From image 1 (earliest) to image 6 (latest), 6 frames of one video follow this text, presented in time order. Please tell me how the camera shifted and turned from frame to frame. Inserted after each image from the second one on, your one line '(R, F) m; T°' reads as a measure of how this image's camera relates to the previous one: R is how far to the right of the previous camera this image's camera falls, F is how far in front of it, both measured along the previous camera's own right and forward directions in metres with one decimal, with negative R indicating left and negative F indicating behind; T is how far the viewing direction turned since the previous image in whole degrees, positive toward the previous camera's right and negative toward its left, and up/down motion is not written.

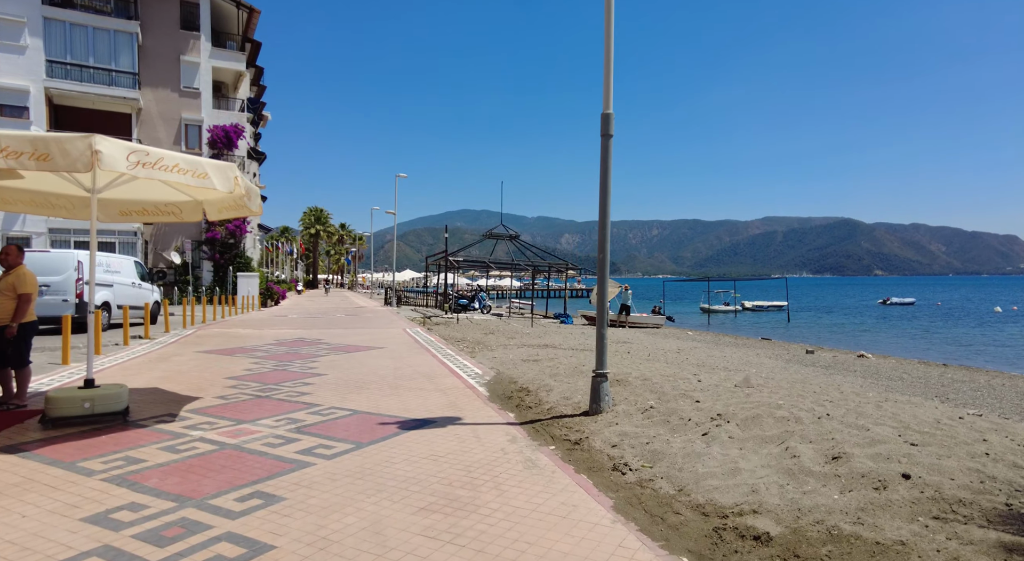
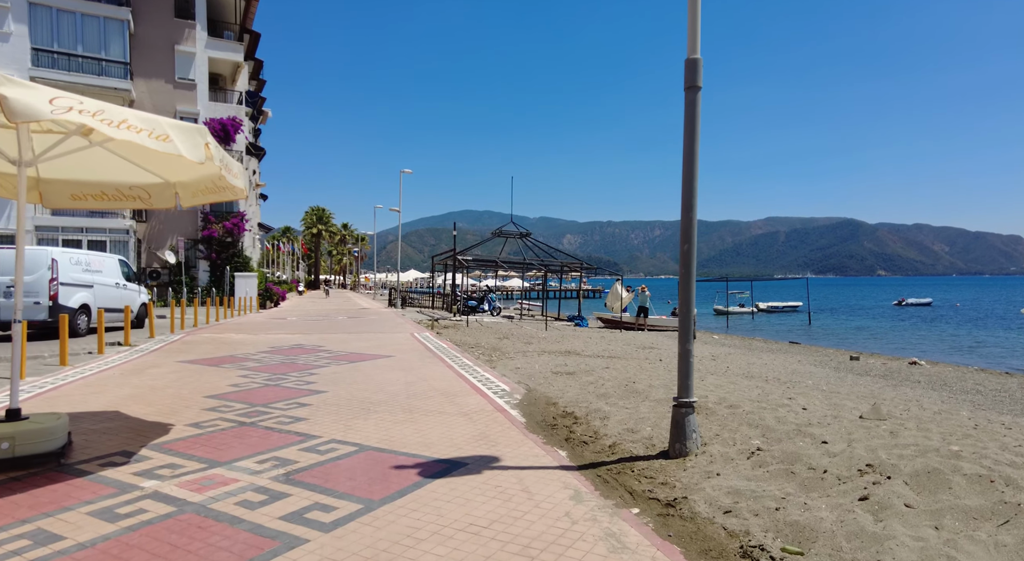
(-0.5, +1.7) m; 0°
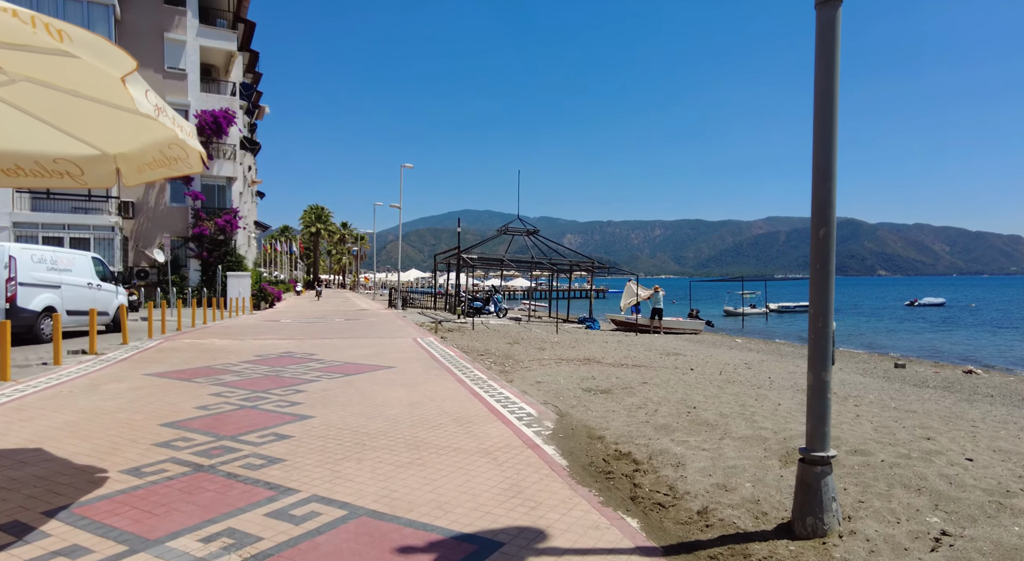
(-0.4, +1.7) m; 0°
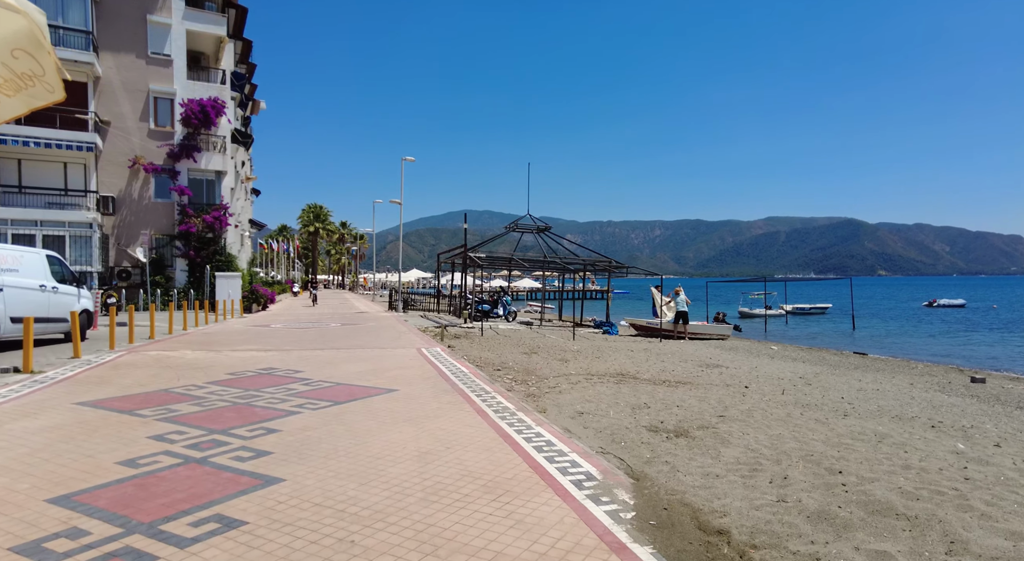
(-0.5, +2.3) m; 0°
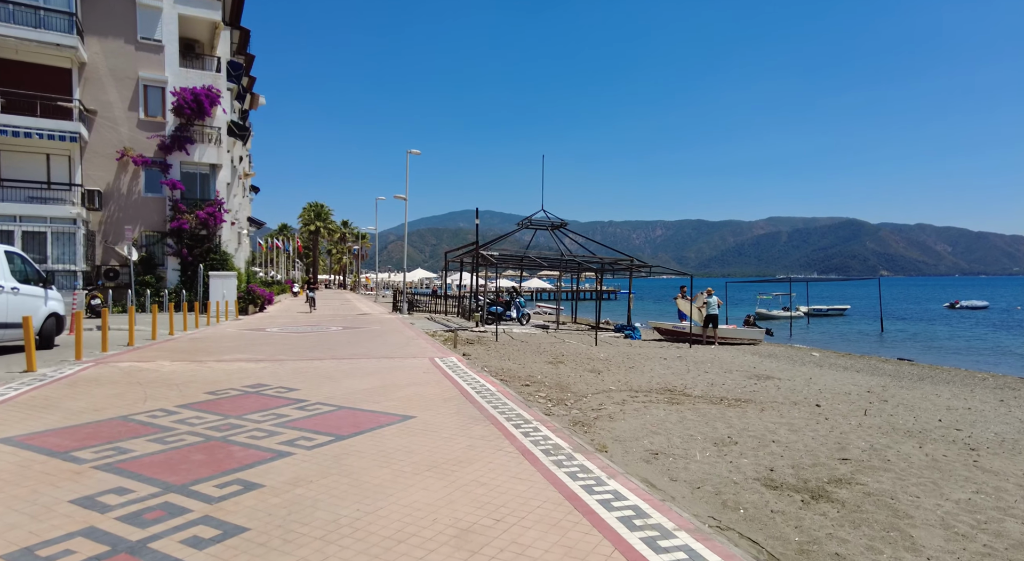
(-0.6, +1.9) m; 0°
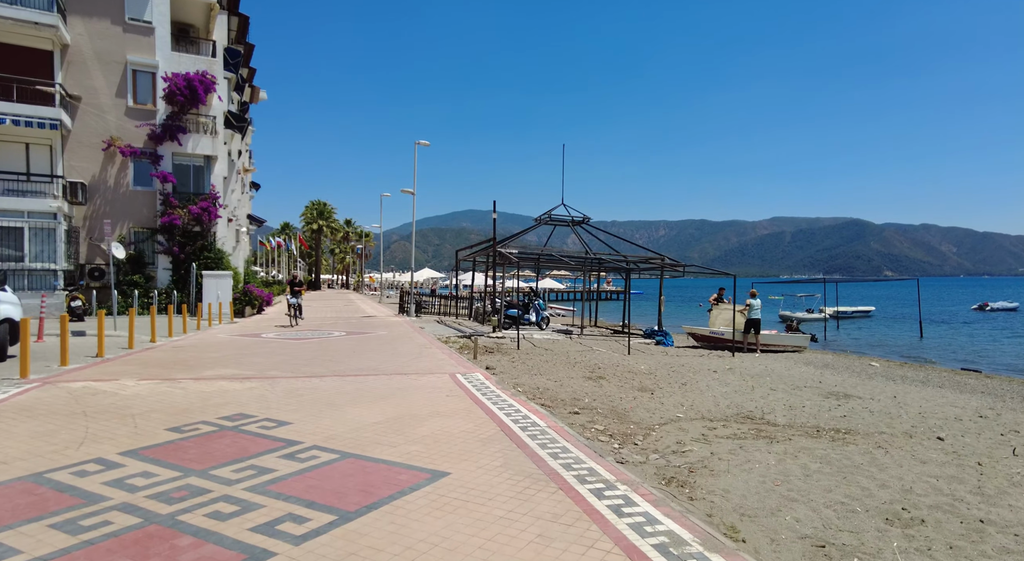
(-0.6, +2.2) m; 0°
